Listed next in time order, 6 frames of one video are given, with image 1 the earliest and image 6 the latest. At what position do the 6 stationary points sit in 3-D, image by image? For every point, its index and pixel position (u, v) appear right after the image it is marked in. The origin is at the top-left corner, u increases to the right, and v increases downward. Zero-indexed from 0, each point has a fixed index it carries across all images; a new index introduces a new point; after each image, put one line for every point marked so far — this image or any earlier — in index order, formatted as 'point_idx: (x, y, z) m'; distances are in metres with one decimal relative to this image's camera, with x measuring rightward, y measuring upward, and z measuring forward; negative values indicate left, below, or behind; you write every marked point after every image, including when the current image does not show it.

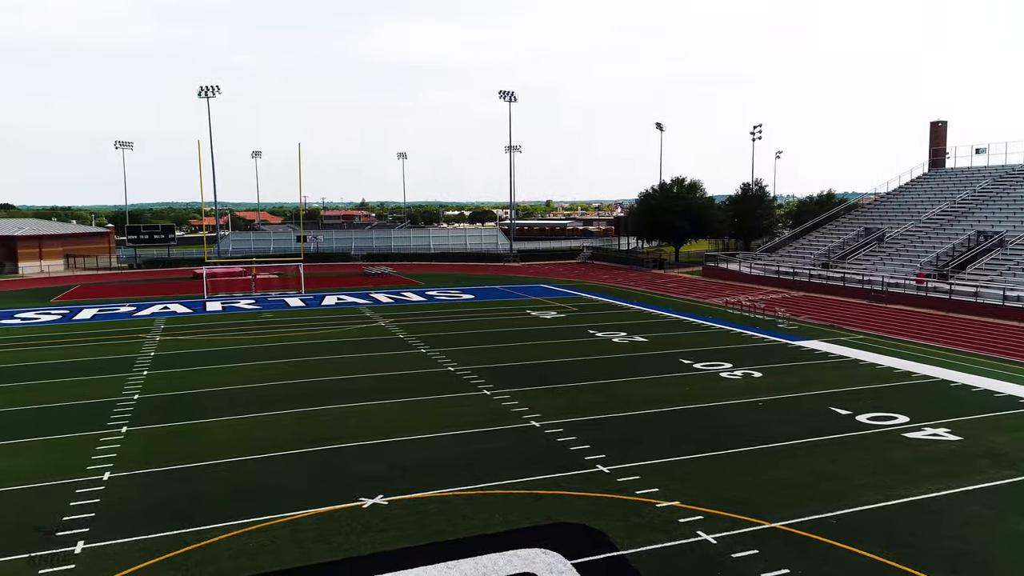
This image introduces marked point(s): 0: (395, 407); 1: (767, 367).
0: (-2.0, -2.0, +12.8) m
1: (+5.3, -1.7, +15.9) m
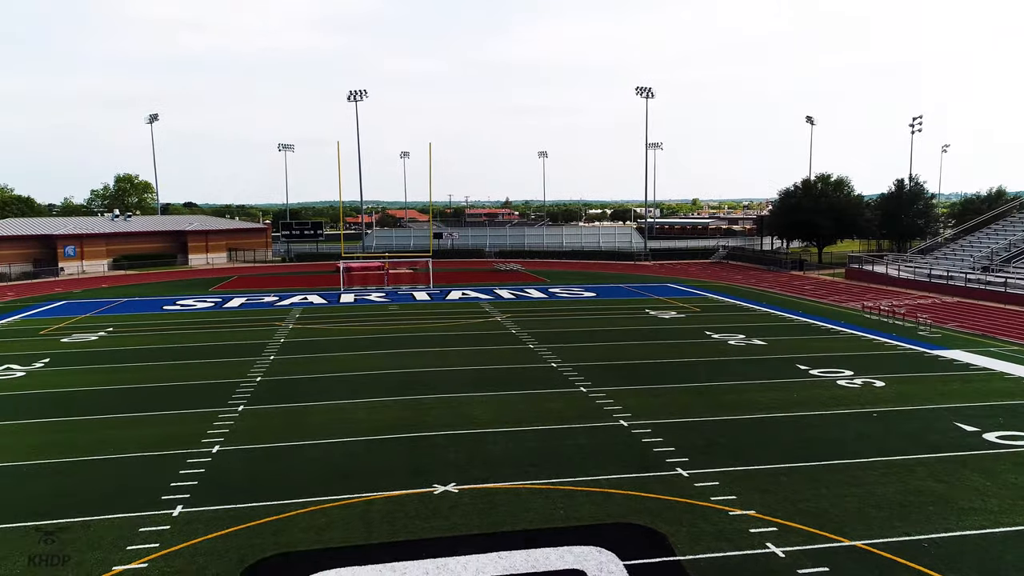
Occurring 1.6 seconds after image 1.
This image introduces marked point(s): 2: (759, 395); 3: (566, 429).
0: (-0.4, -1.9, +13.0) m
1: (+7.4, -1.7, +14.8) m
2: (+4.3, -1.9, +13.4) m
3: (+0.8, -2.1, +11.2) m
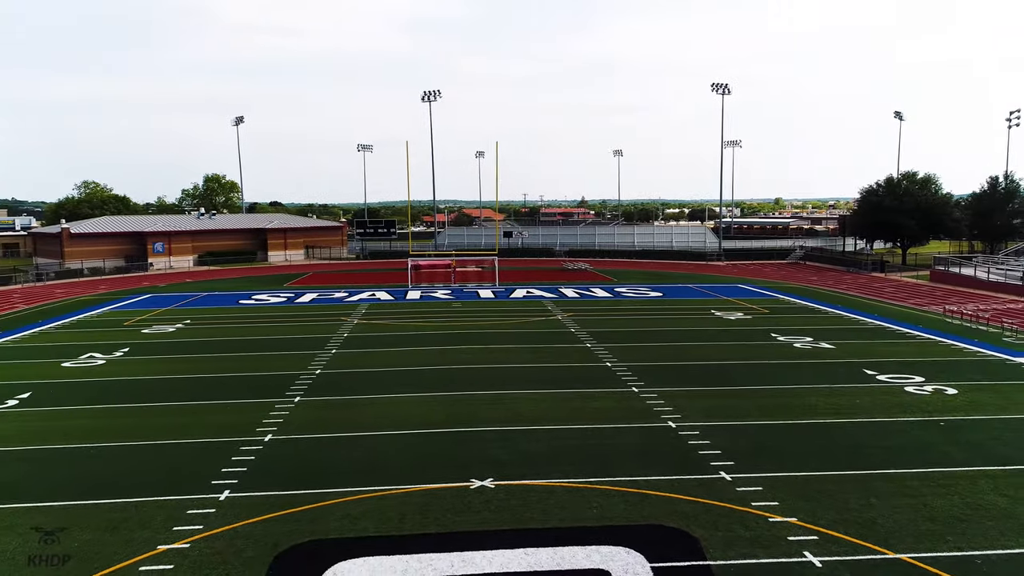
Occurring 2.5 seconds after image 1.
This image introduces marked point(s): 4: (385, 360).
0: (+0.4, -1.8, +13.0) m
1: (+8.3, -1.8, +14.0) m
2: (+5.2, -1.9, +12.9) m
3: (+1.4, -2.0, +11.1) m
4: (-2.7, -1.5, +16.3) m
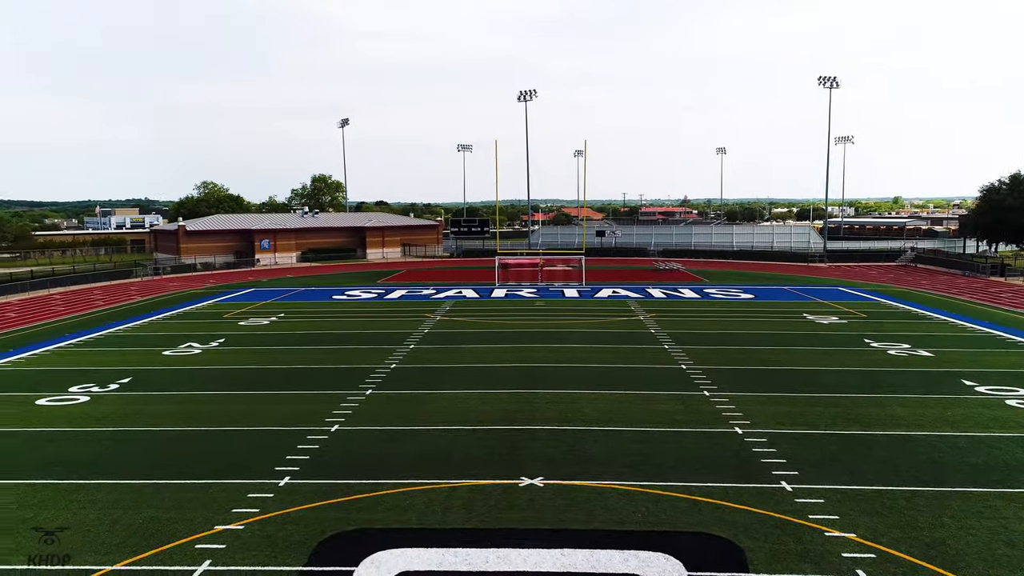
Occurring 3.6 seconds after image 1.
0: (+1.6, -1.8, +12.9) m
1: (+9.5, -1.9, +12.8) m
2: (+6.2, -1.9, +12.2) m
3: (+2.3, -2.0, +10.8) m
4: (-1.1, -1.5, +16.5) m
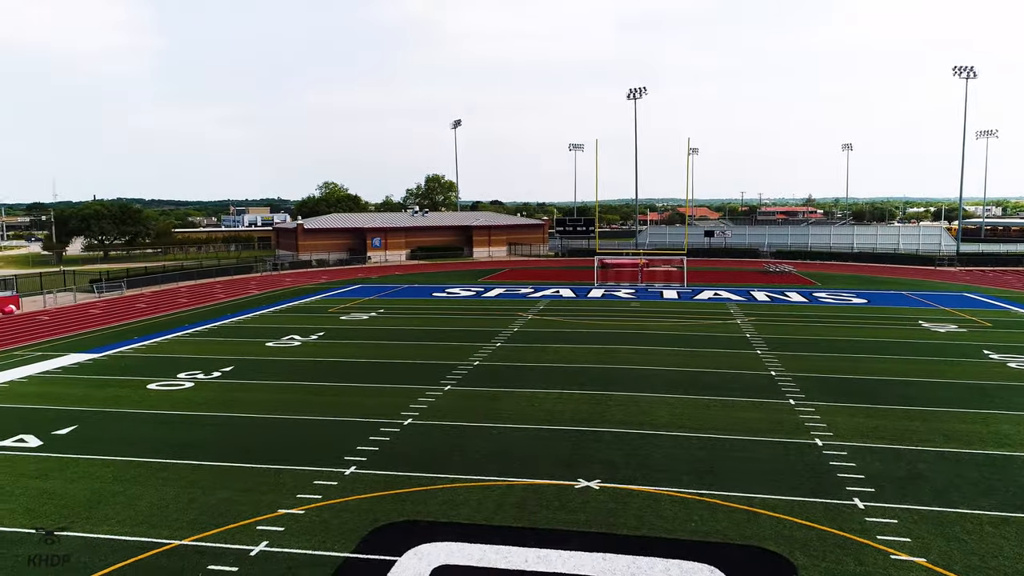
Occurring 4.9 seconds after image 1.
0: (+2.8, -1.9, +12.6) m
1: (+10.6, -2.0, +11.3) m
2: (+7.3, -2.0, +11.2) m
3: (+3.2, -2.1, +10.4) m
4: (+0.7, -1.5, +16.6) m
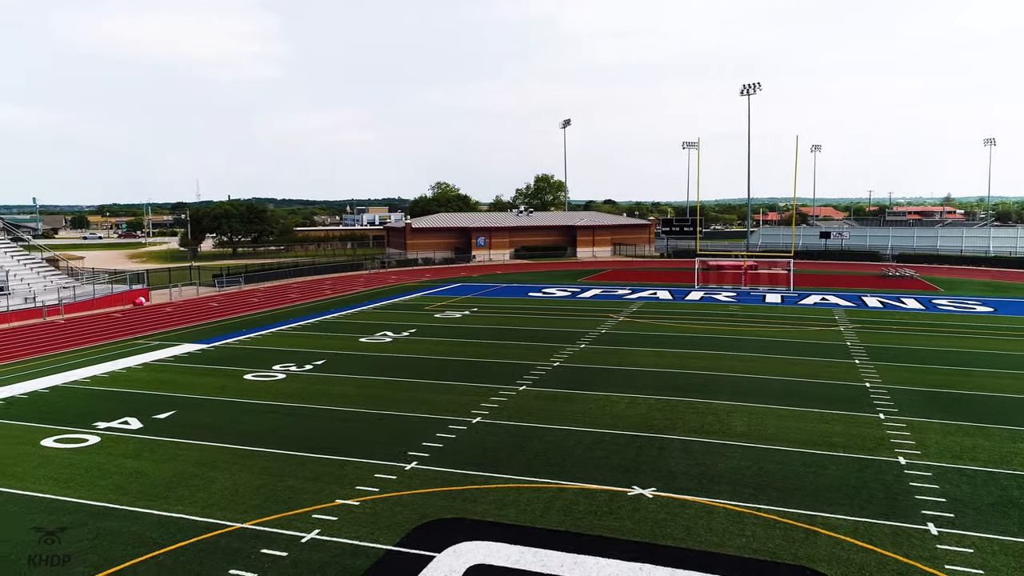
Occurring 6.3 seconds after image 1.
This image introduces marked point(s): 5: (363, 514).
0: (+3.9, -1.9, +12.1) m
1: (+11.5, -2.2, +9.7) m
2: (+8.2, -2.2, +10.0) m
3: (+4.0, -2.2, +9.9) m
4: (+2.4, -1.5, +16.3) m
5: (-1.6, -2.4, +8.1) m
